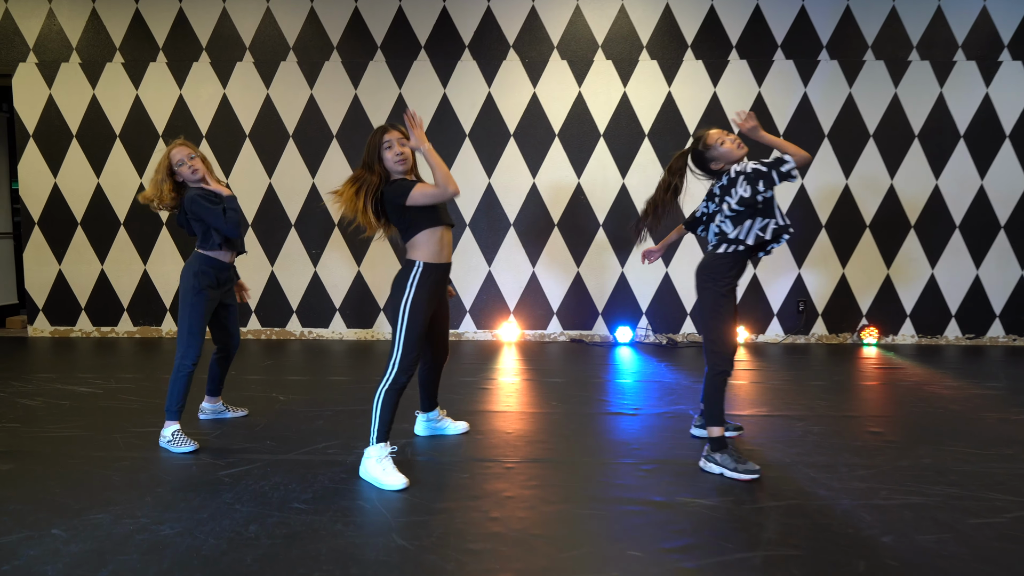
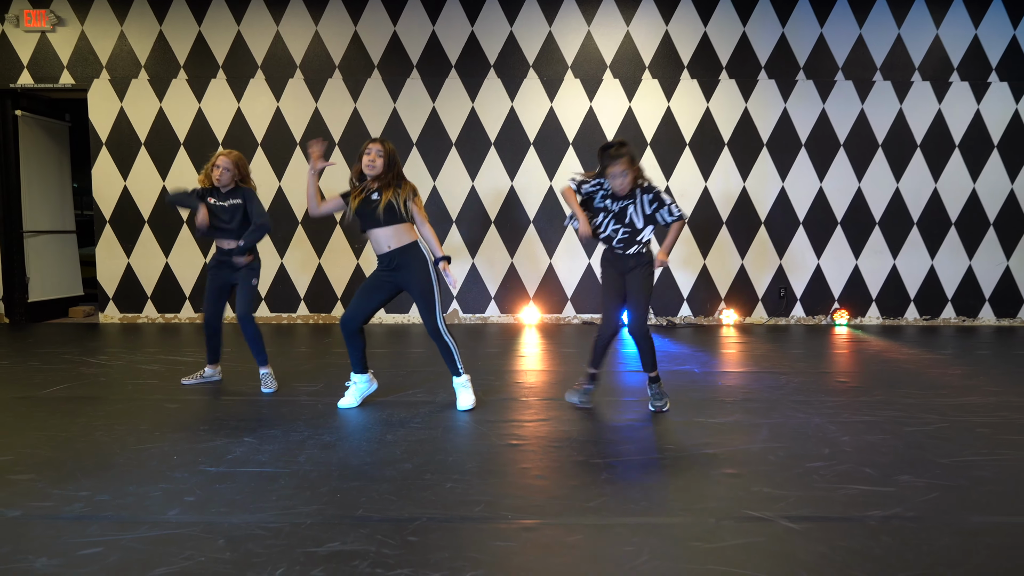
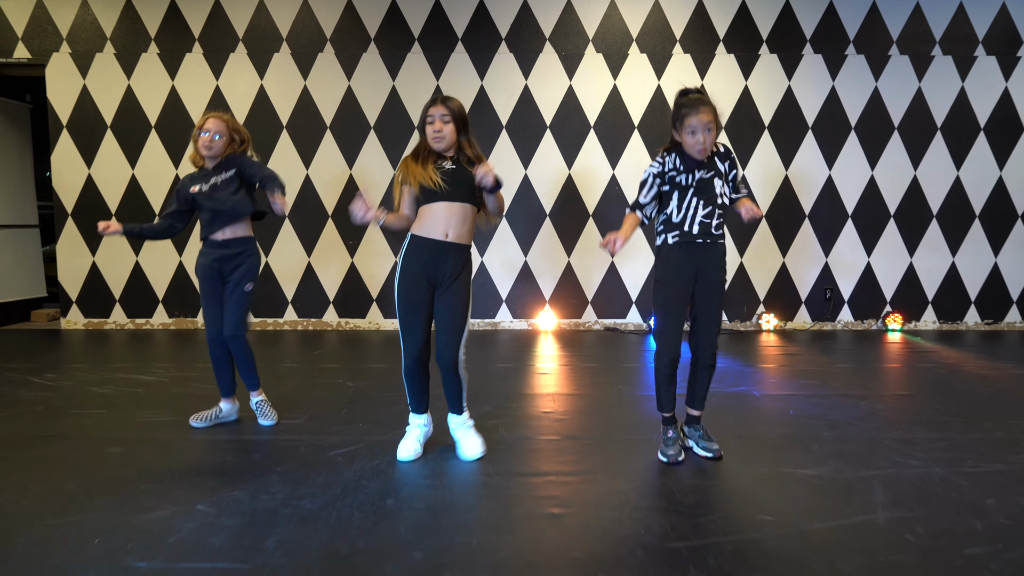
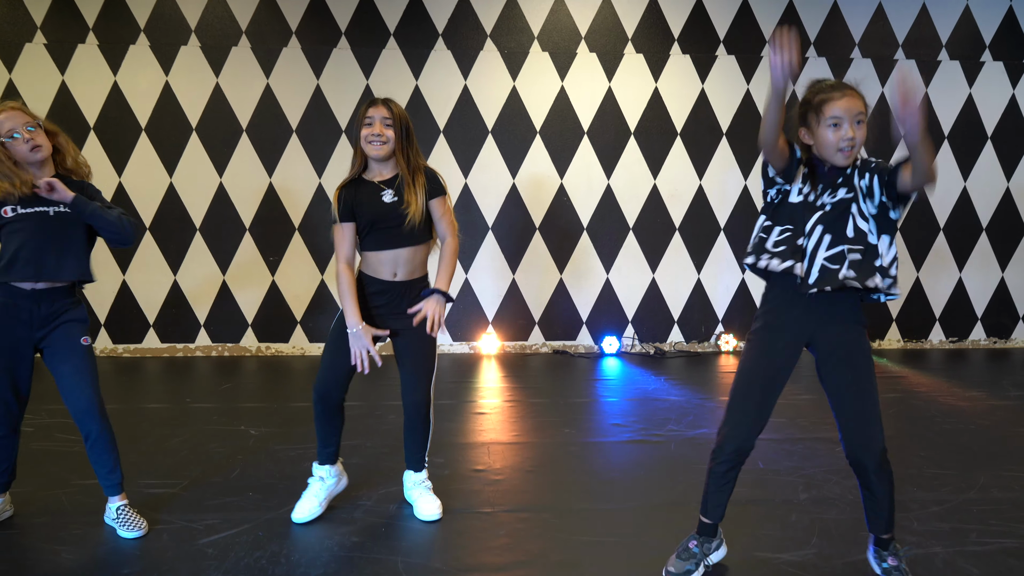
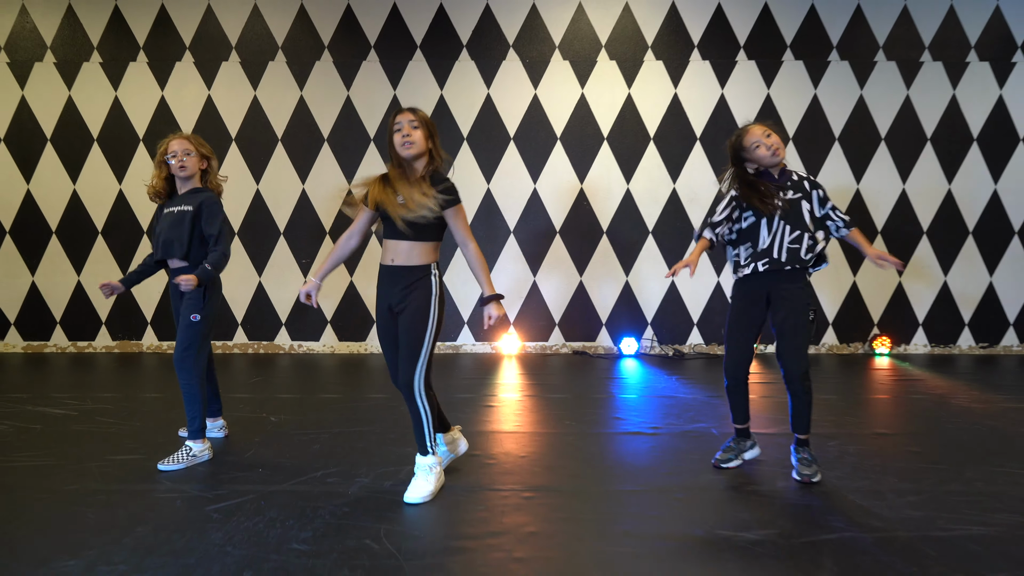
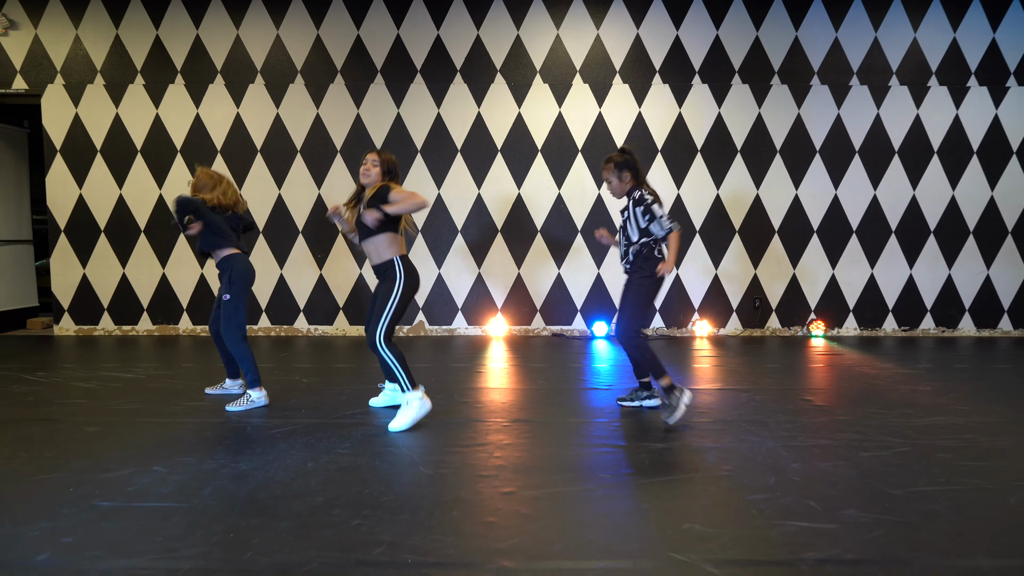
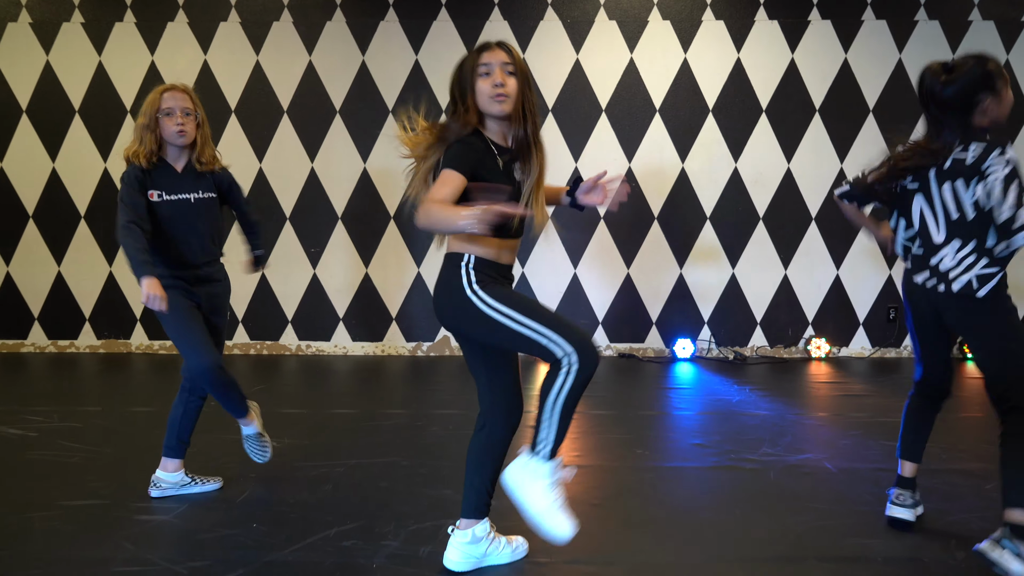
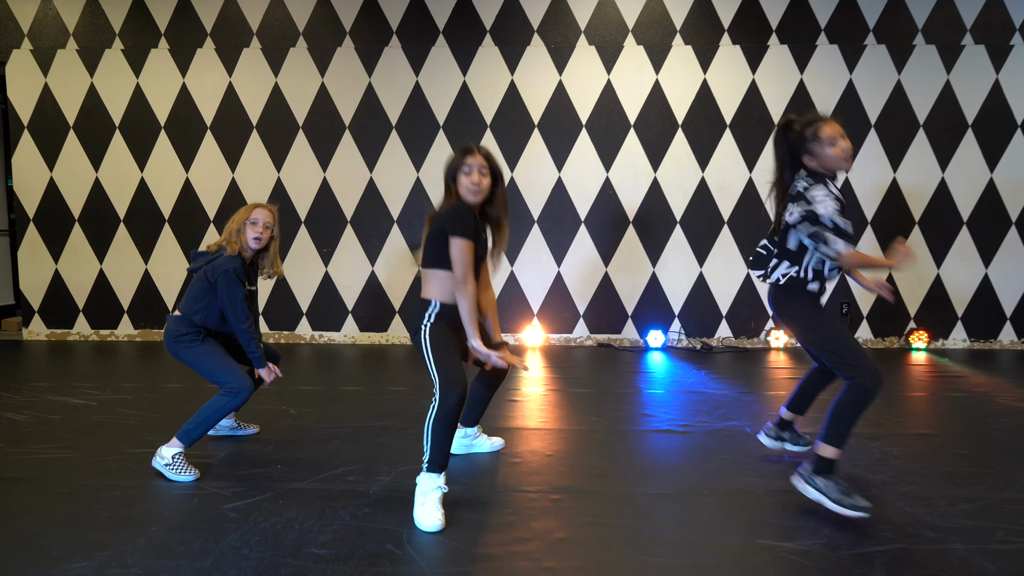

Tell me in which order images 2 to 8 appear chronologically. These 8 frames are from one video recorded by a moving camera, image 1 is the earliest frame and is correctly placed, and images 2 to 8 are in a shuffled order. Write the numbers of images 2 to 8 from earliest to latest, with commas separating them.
8, 7, 5, 6, 2, 3, 4
